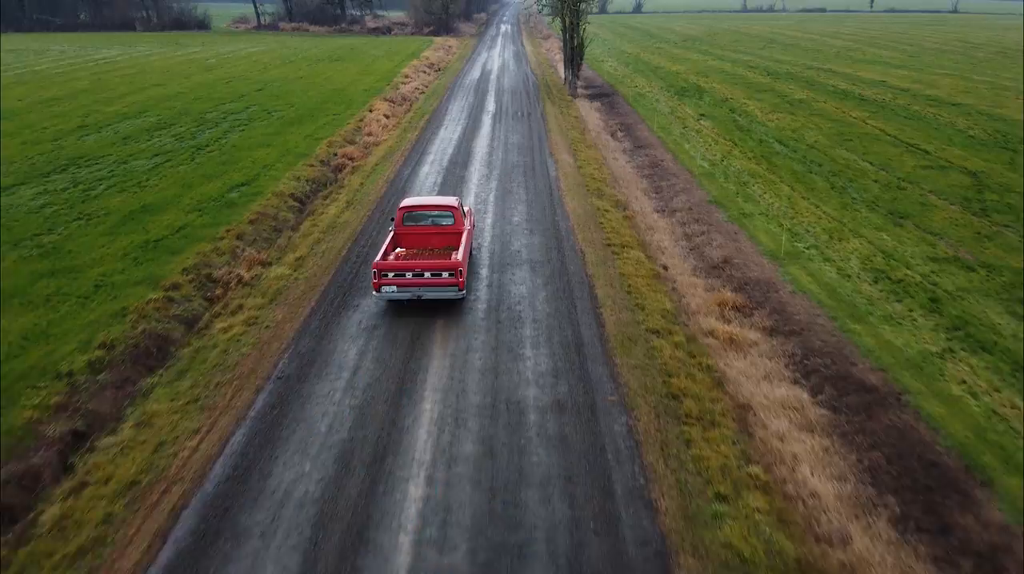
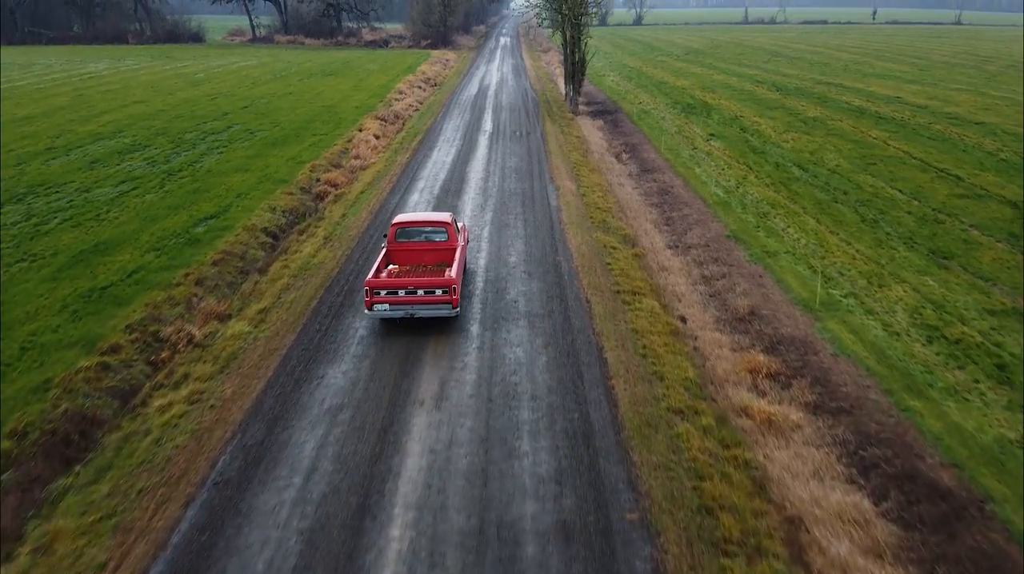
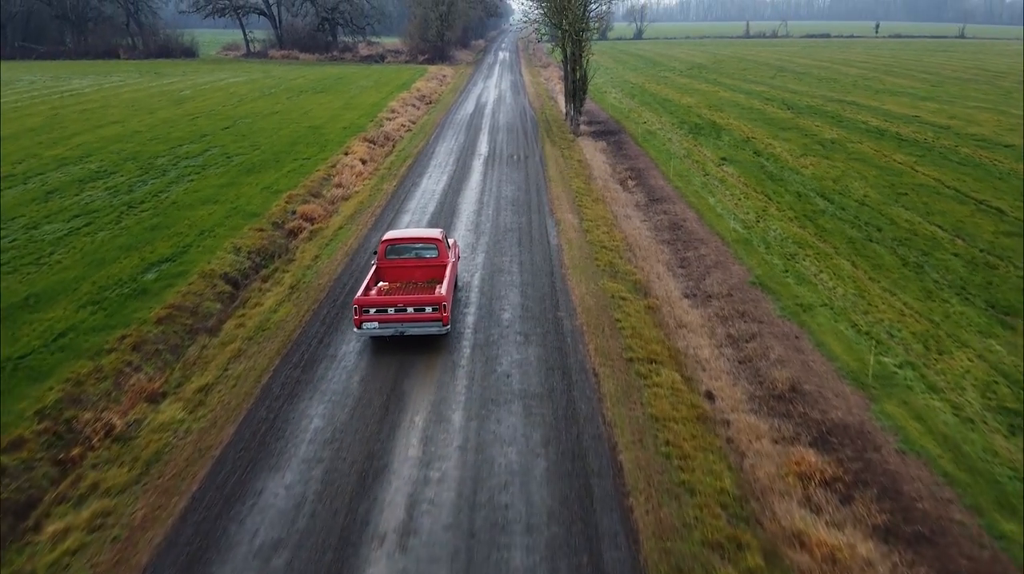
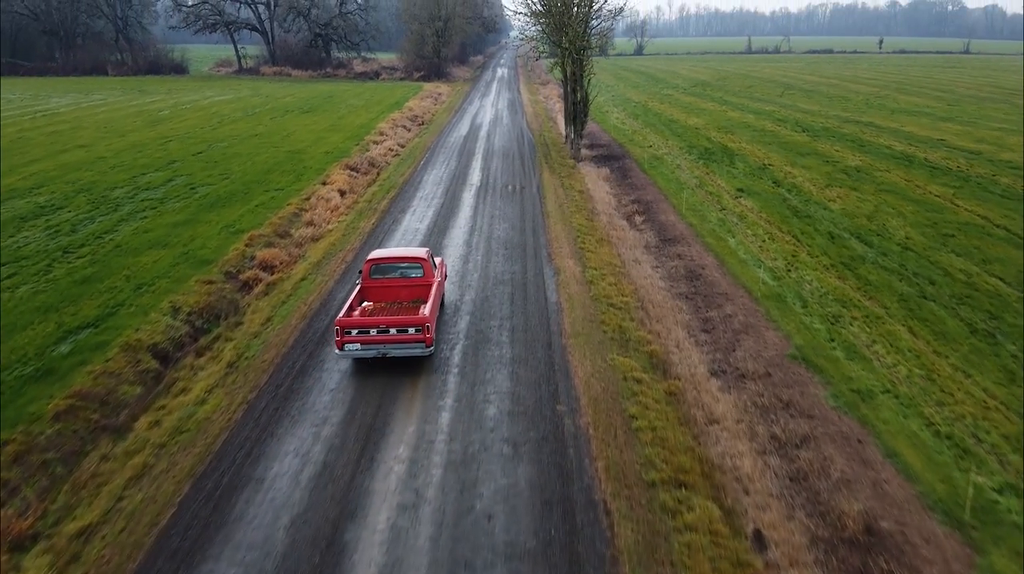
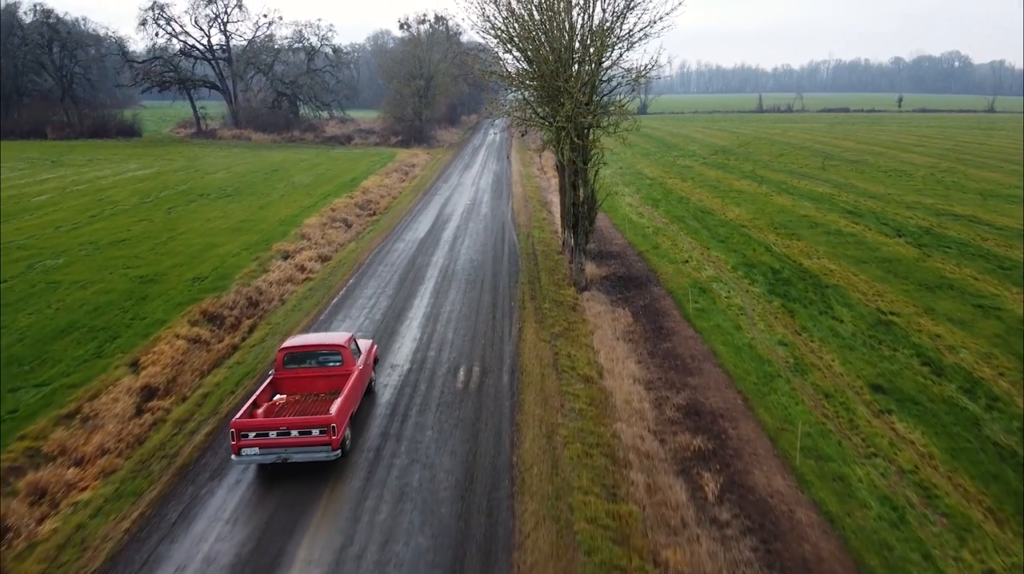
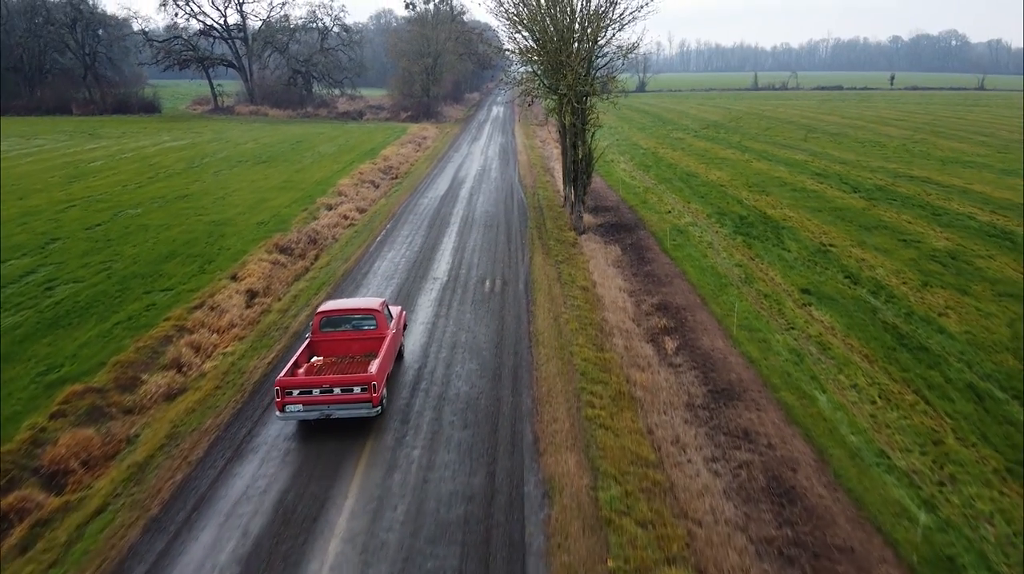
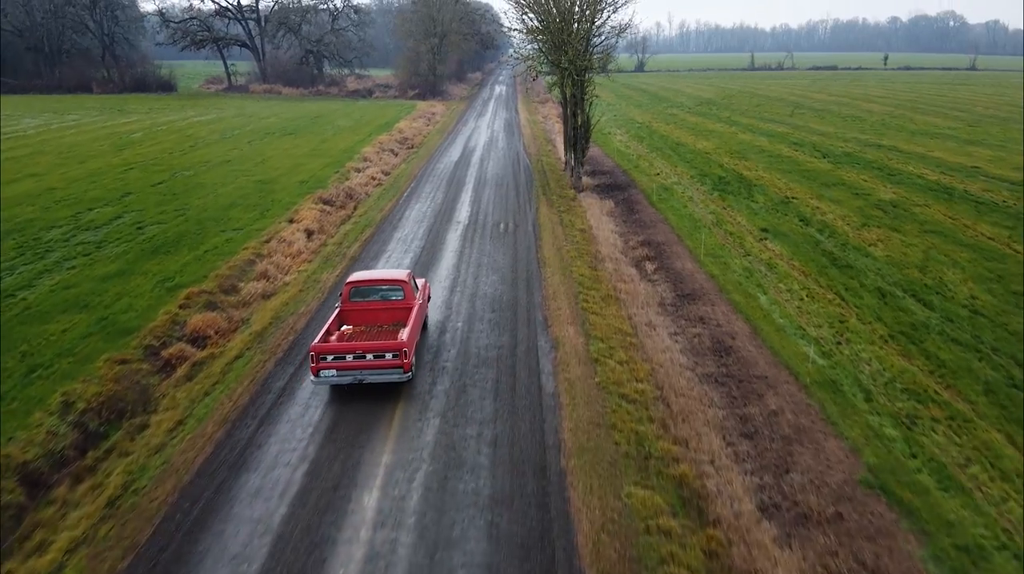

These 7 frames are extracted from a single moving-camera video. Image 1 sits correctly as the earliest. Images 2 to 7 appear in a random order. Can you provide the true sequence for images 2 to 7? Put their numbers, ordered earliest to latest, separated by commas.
2, 3, 4, 7, 6, 5
